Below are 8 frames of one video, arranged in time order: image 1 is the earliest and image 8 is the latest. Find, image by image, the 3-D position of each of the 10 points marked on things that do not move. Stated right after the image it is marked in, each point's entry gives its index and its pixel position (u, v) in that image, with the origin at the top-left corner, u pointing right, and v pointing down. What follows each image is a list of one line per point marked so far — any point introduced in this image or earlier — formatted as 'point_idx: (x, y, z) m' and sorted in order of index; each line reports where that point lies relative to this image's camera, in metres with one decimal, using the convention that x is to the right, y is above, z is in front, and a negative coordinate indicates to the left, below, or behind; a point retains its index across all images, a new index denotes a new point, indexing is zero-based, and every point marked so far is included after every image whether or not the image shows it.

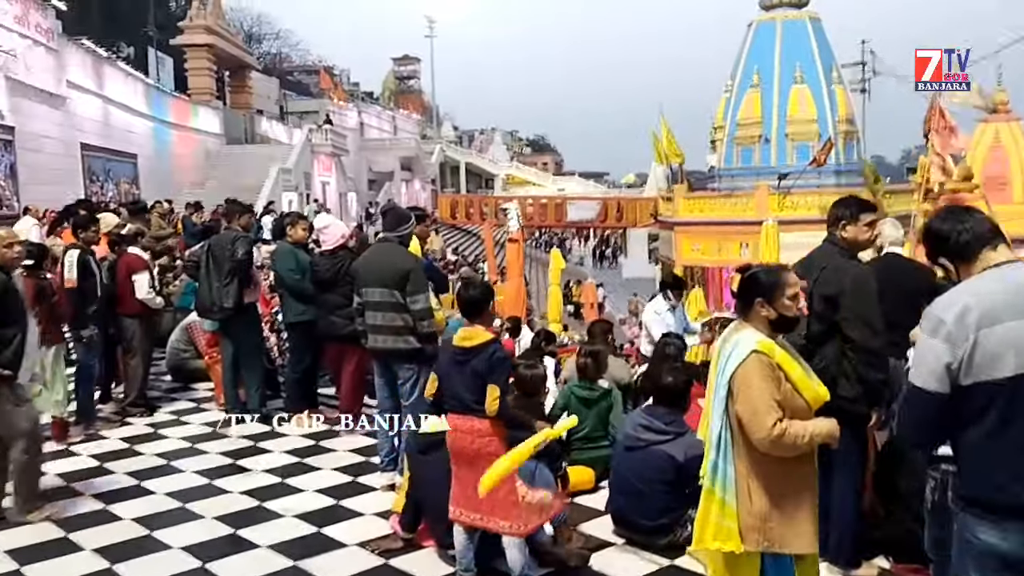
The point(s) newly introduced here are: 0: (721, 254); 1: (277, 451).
0: (+4.1, +0.7, +17.7) m
1: (-1.3, -0.9, +5.0) m
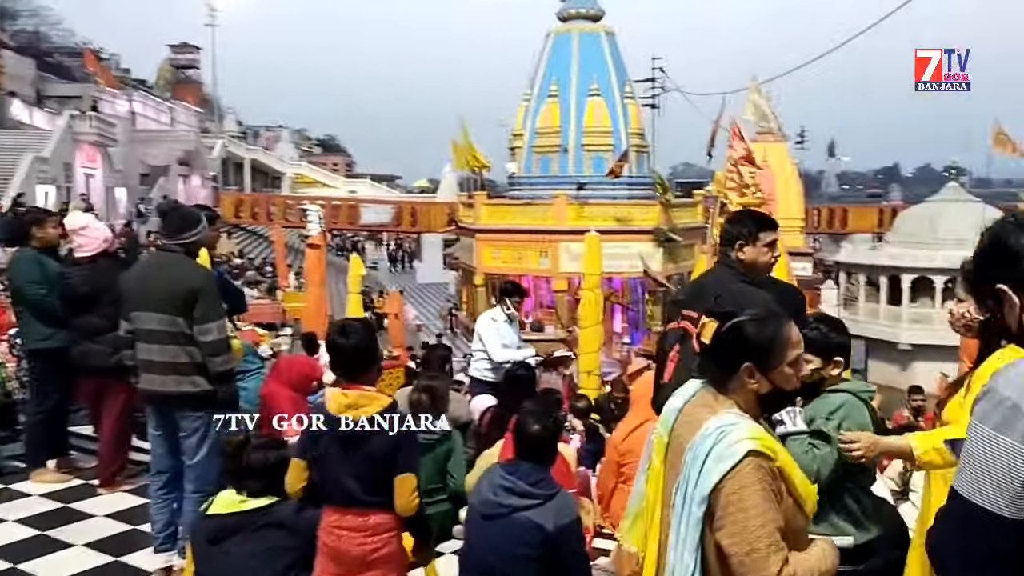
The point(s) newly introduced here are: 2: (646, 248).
0: (+0.1, +0.5, +17.5) m
1: (-2.2, -1.0, +3.8) m
2: (+2.5, +0.8, +16.7) m
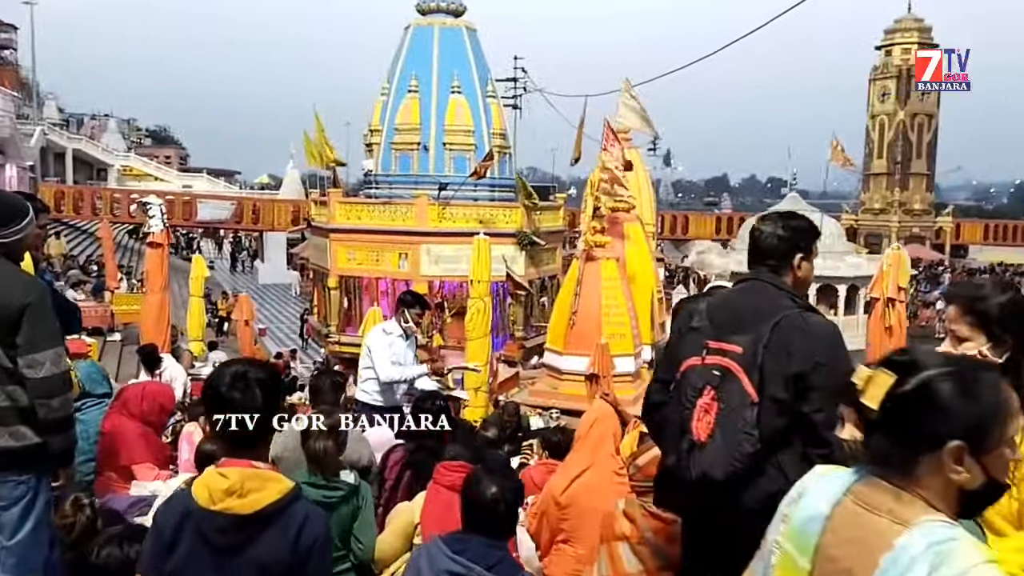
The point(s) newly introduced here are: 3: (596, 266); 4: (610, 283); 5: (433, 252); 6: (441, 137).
0: (-2.6, +0.4, +16.6) m
1: (-2.5, -1.0, +2.8) m
2: (-0.1, +0.7, +16.3) m
3: (+1.0, +0.3, +11.1) m
4: (+1.2, +0.1, +11.1) m
5: (-1.5, +0.7, +16.2) m
6: (-1.5, +3.1, +18.2) m
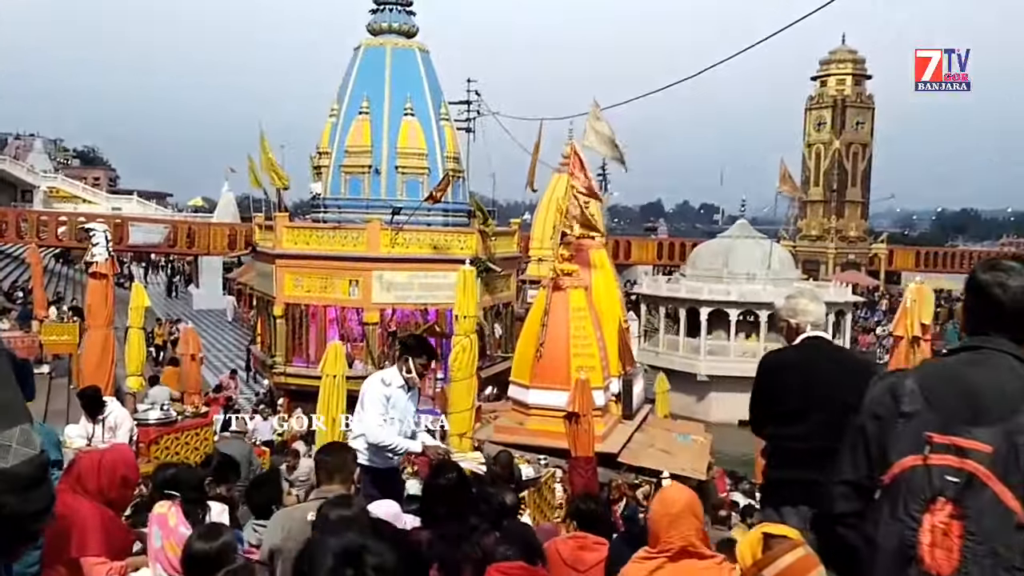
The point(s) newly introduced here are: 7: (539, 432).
0: (-3.4, -0.1, +15.9) m
1: (-2.3, -1.2, +2.1) m
2: (-0.9, +0.2, +15.7) m
3: (+0.6, -0.1, +10.7) m
4: (+0.7, -0.3, +10.6) m
5: (-2.2, +0.2, +15.6) m
6: (-2.4, +2.6, +17.7) m
7: (+0.3, -1.7, +10.3) m
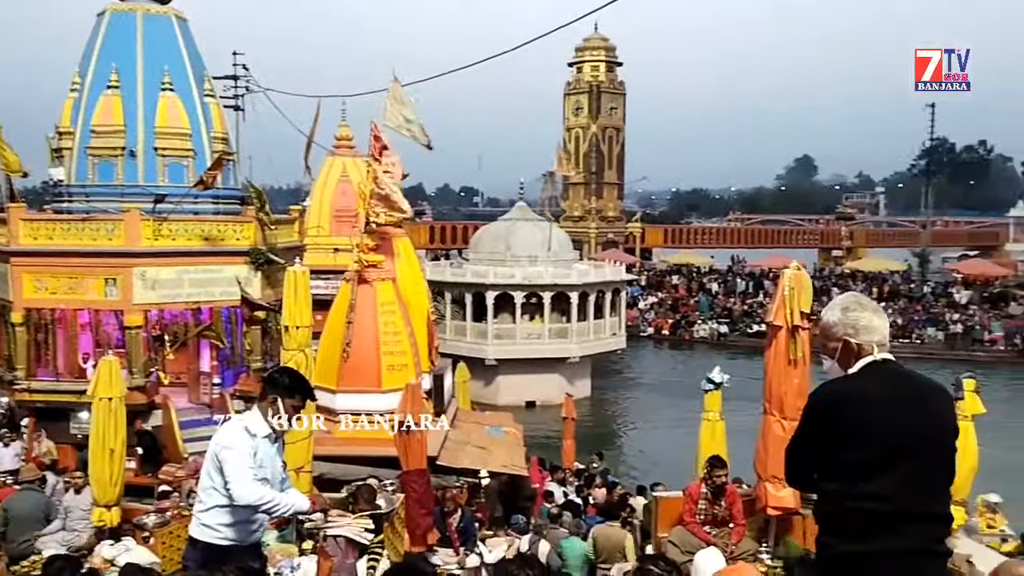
0: (-6.8, -0.1, +13.8) m
1: (-2.1, -1.3, +0.7) m
2: (-4.4, +0.3, +14.2) m
3: (-1.6, 0.0, +9.8) m
4: (-1.4, -0.2, +9.8) m
5: (-5.6, +0.2, +13.7) m
6: (-6.4, +2.6, +15.7) m
7: (-1.8, -1.6, +9.4) m
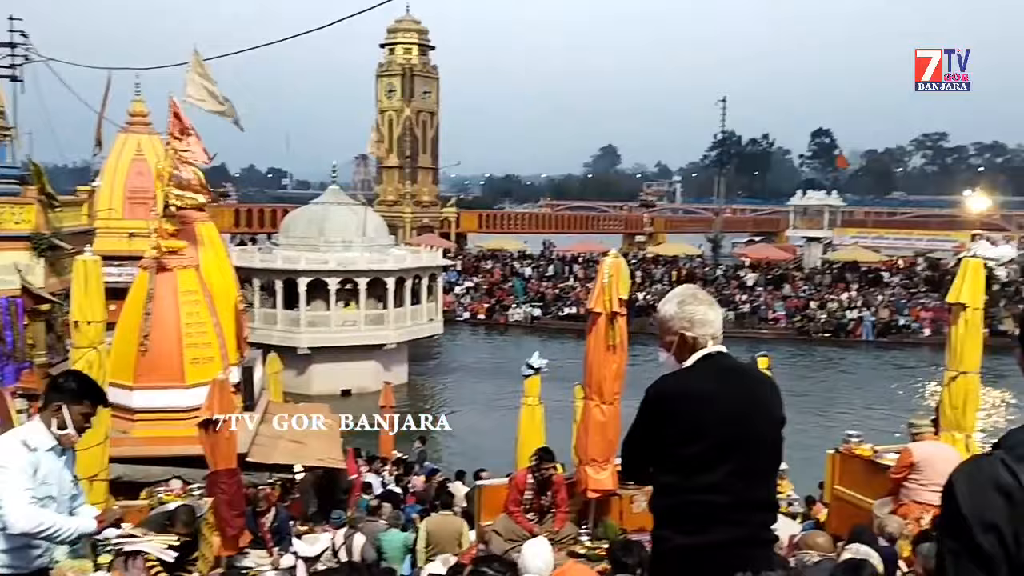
0: (-9.4, +0.1, +11.9) m
1: (-2.1, -1.4, +0.2) m
2: (-7.2, +0.4, +12.9) m
3: (-3.5, +0.1, +9.1) m
4: (-3.4, -0.1, +9.1) m
5: (-8.3, +0.3, +12.1) m
6: (-9.5, +2.8, +13.8) m
7: (-3.6, -1.5, +8.7) m
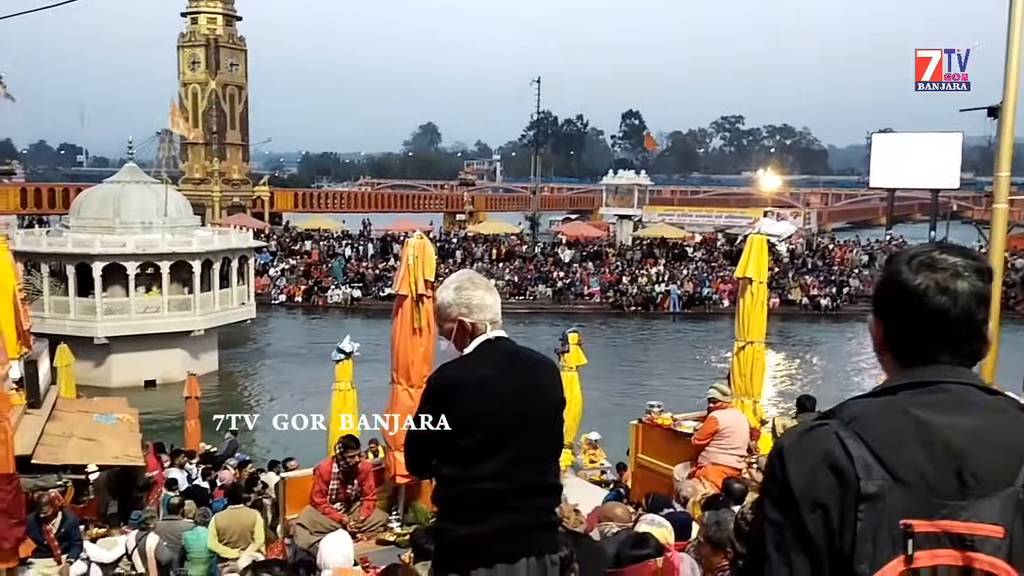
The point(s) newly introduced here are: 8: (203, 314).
0: (-11.7, +0.1, +9.7) m
1: (-2.2, -1.4, -0.3) m
2: (-9.7, +0.5, +11.1) m
3: (-5.4, +0.2, +8.1) m
4: (-5.2, 0.0, +8.2) m
5: (-10.7, +0.4, +10.1) m
6: (-12.2, +2.9, +11.5) m
7: (-5.3, -1.4, +7.8) m
8: (-6.5, -0.6, +18.6) m
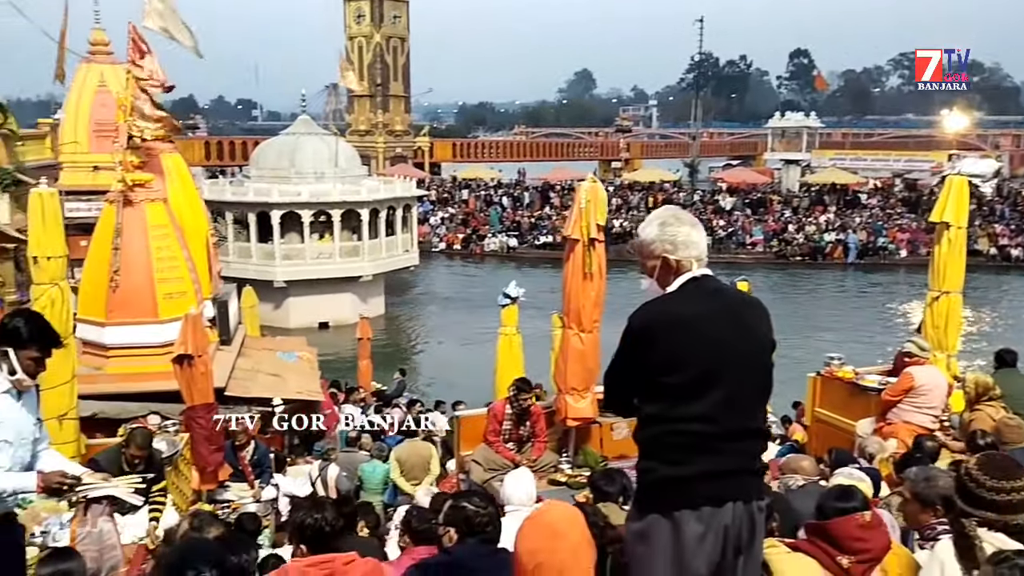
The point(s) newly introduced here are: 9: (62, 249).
0: (-9.8, +0.8, +11.5) m
1: (-2.1, -1.4, +0.1) m
2: (-7.5, +1.3, +12.5) m
3: (-3.8, +0.8, +8.8) m
4: (-3.6, +0.6, +8.9) m
5: (-8.6, +1.1, +11.7) m
6: (-9.9, +3.7, +13.2) m
7: (-3.8, -0.9, +8.6) m
8: (-3.1, +0.6, +19.4) m
9: (-3.1, +0.3, +6.0) m
